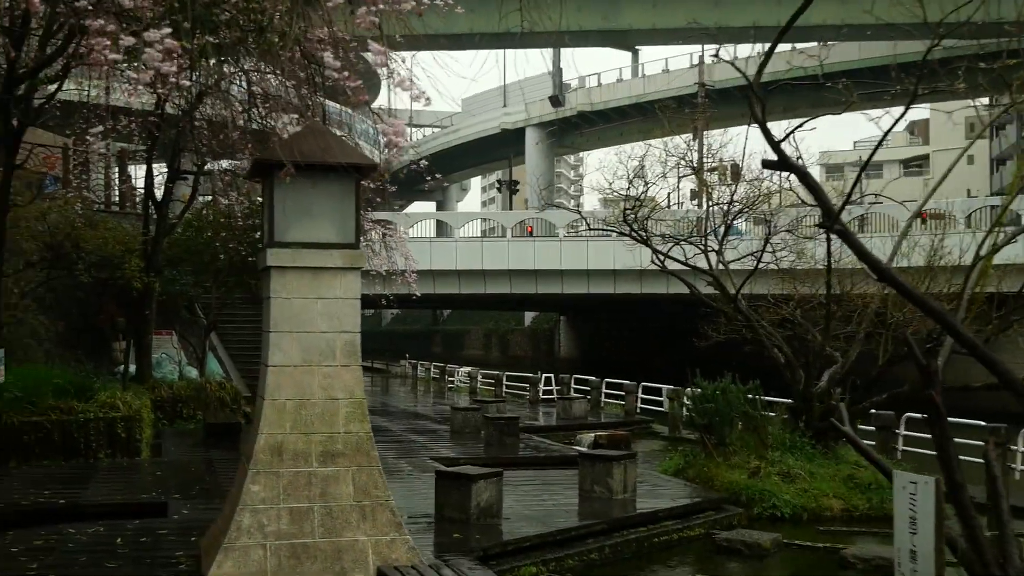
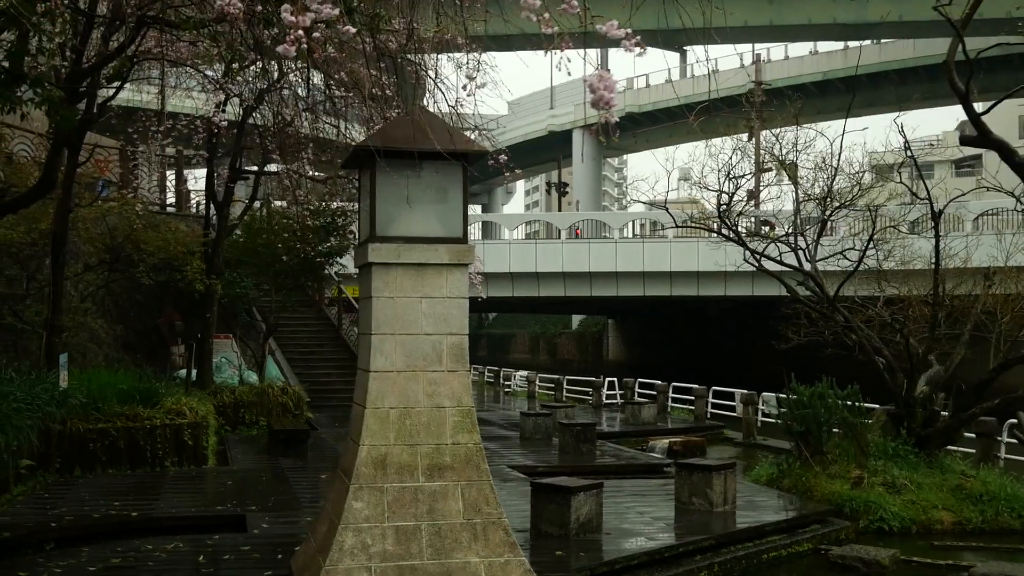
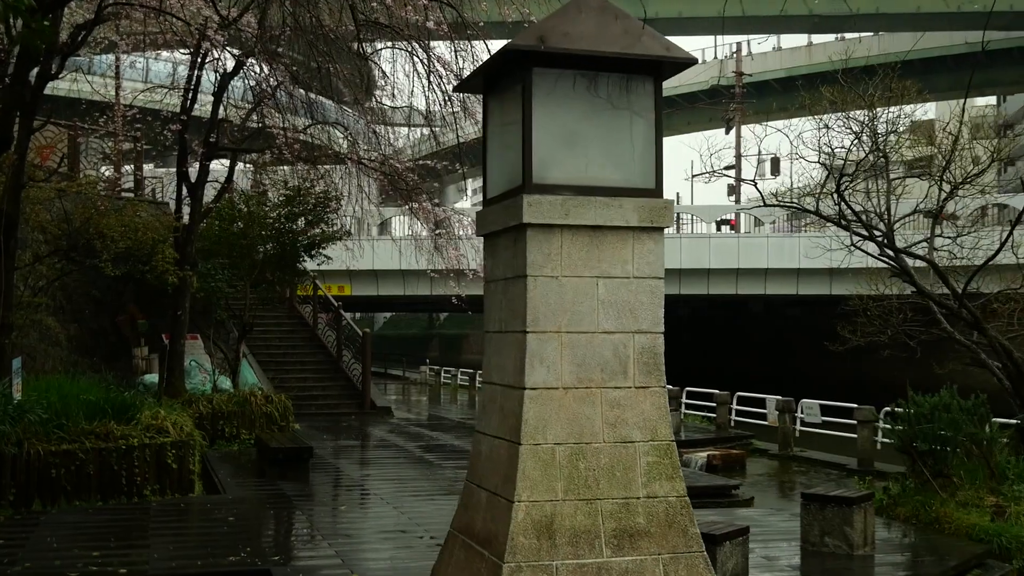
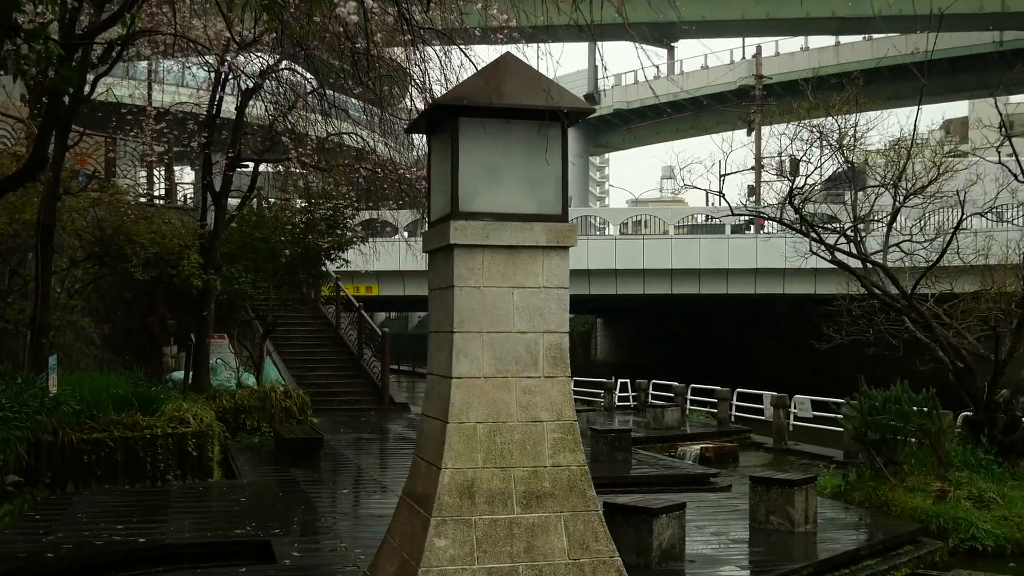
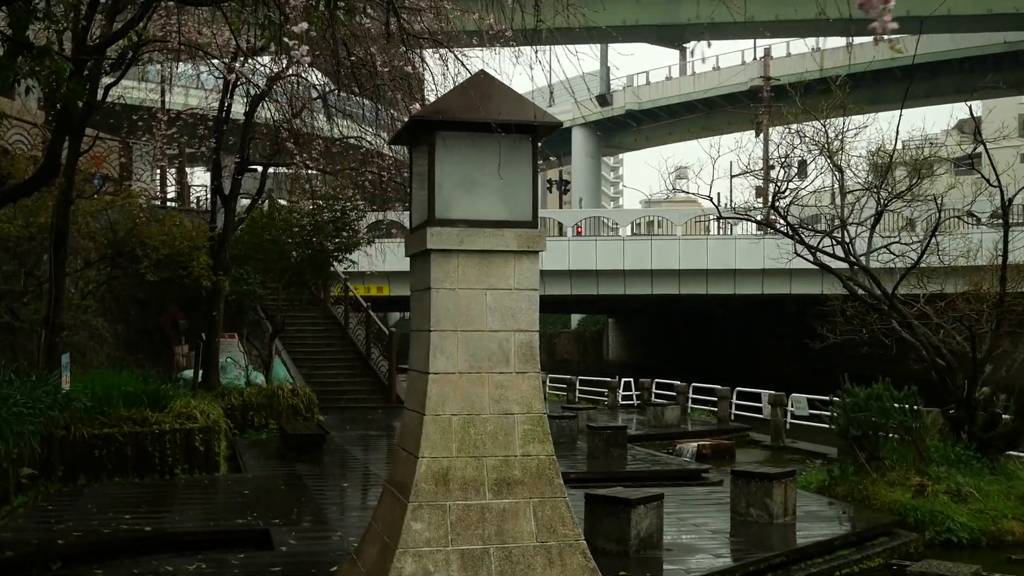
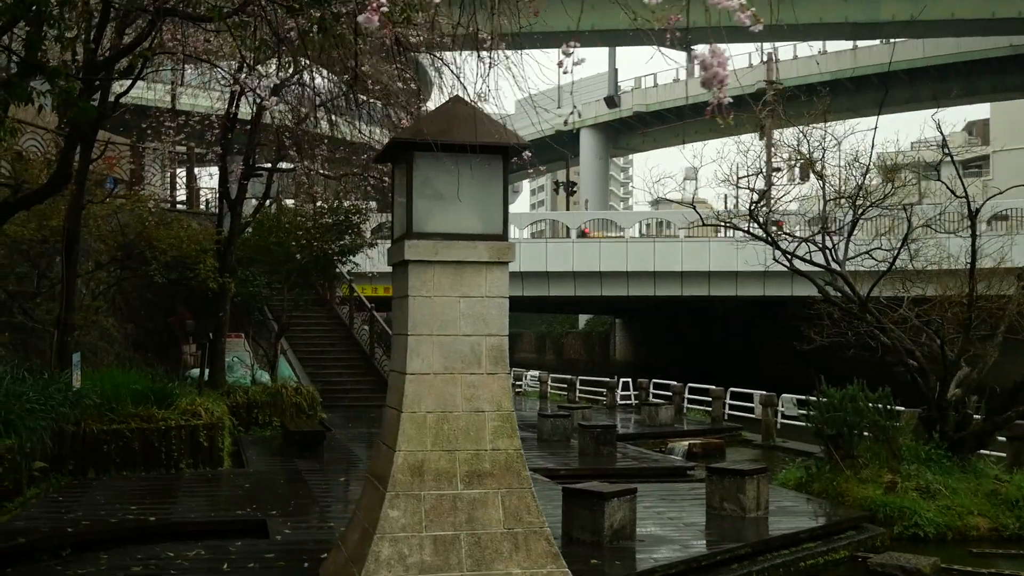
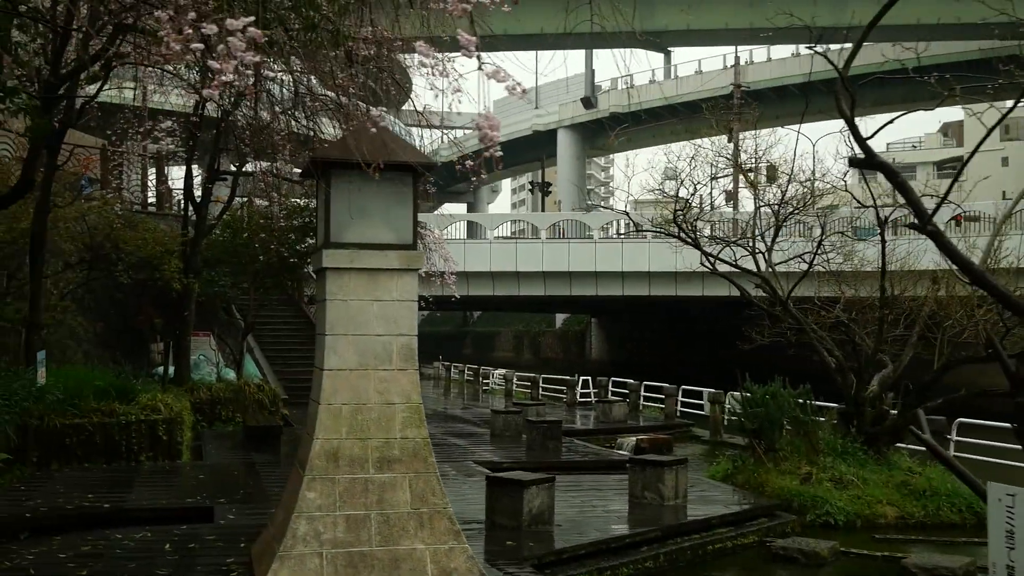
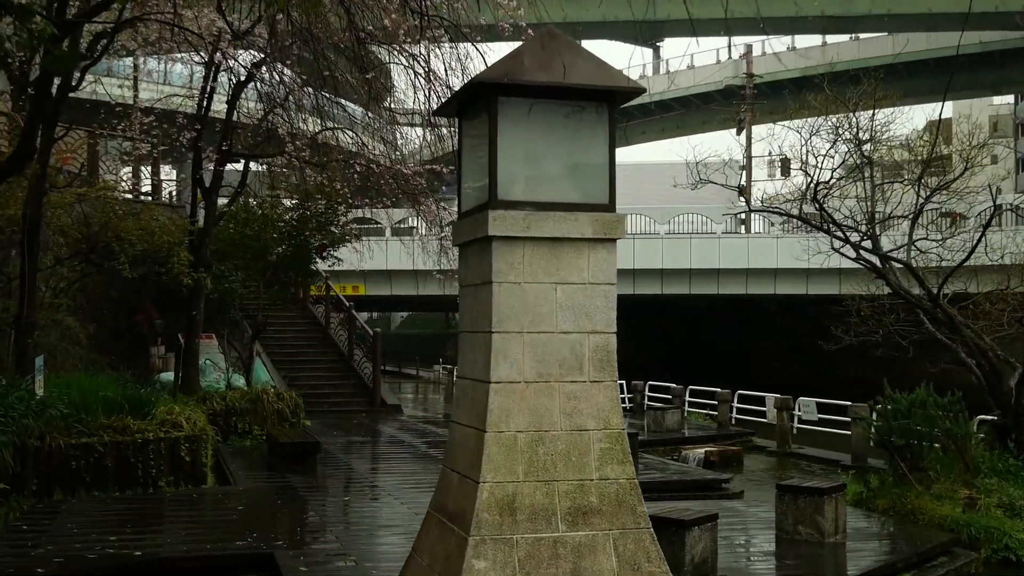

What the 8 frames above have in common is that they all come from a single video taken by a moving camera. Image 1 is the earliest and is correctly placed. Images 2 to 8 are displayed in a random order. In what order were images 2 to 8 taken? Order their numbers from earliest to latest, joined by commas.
7, 2, 6, 5, 4, 8, 3
